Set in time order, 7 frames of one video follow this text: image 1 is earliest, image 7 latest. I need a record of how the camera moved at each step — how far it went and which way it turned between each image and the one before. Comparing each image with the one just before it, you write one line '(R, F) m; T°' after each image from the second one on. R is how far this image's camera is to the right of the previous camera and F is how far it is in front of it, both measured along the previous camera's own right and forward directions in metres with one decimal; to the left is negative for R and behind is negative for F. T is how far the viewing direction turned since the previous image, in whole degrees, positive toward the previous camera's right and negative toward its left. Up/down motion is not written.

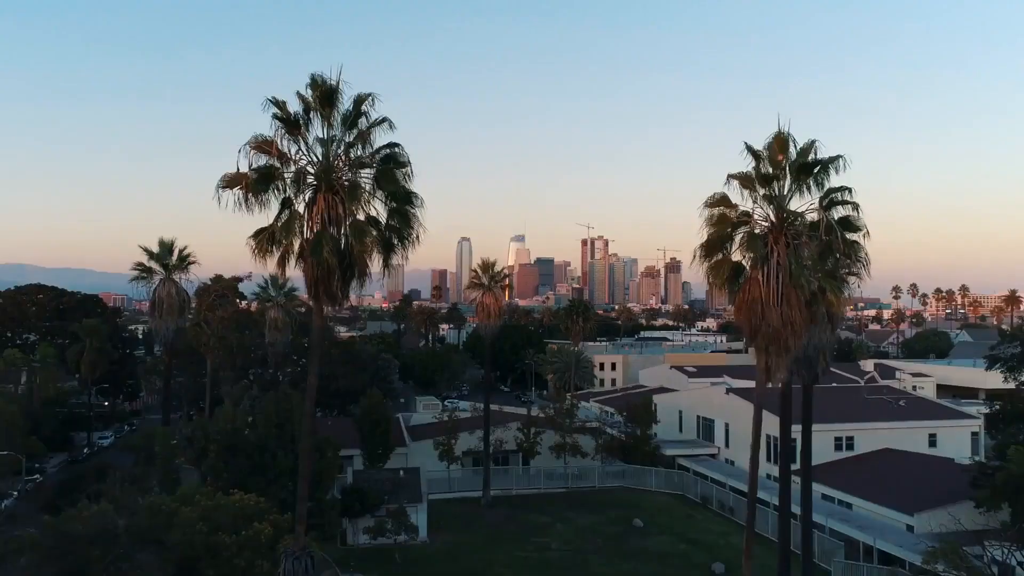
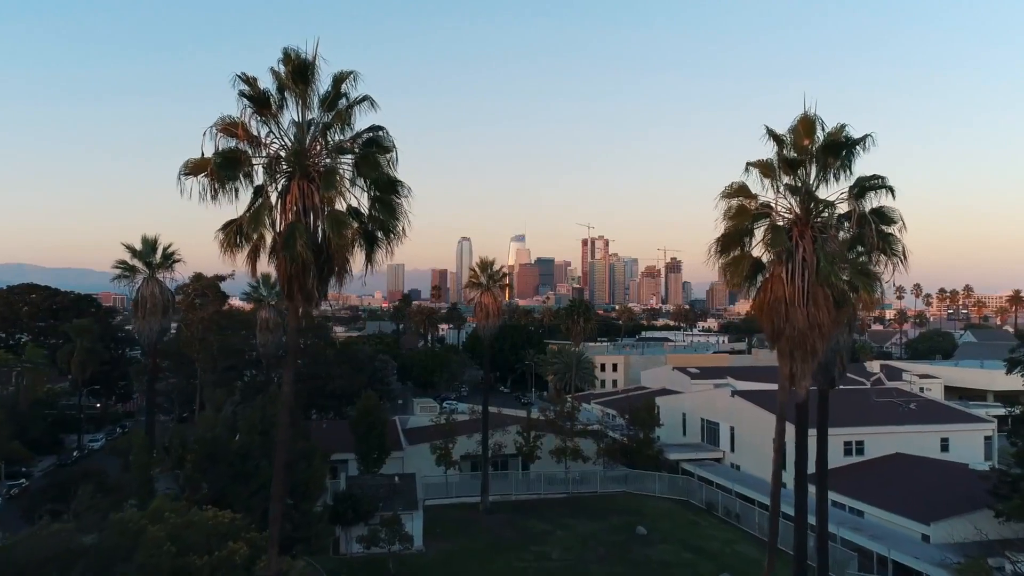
(0.0, +1.0) m; 0°
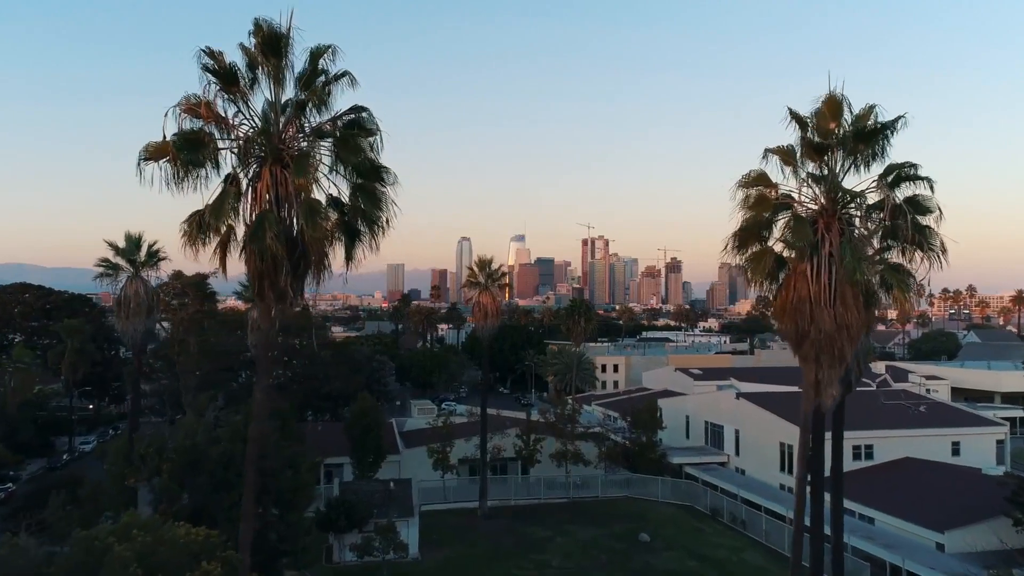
(0.0, +0.9) m; 0°
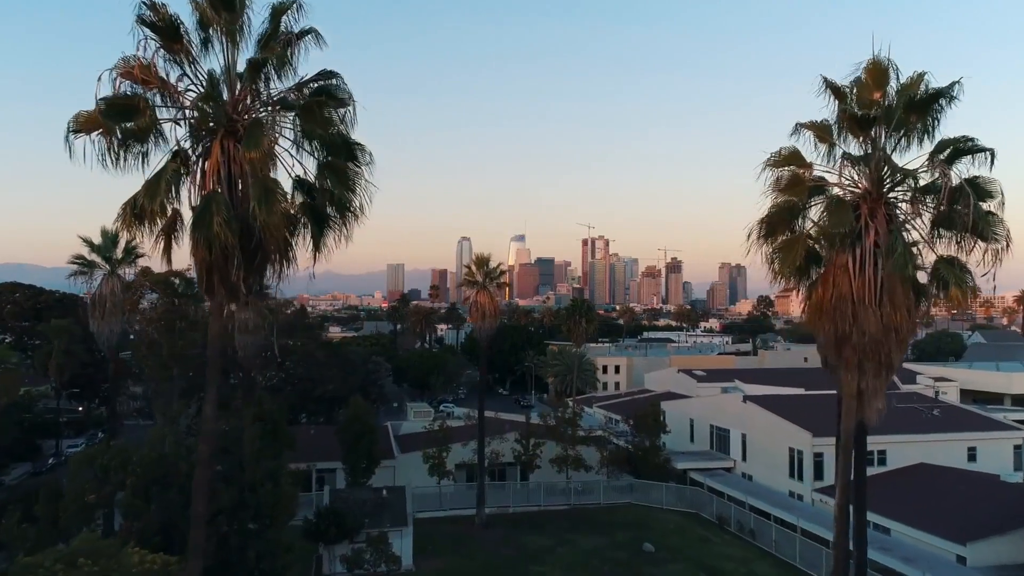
(+0.1, +1.2) m; 0°
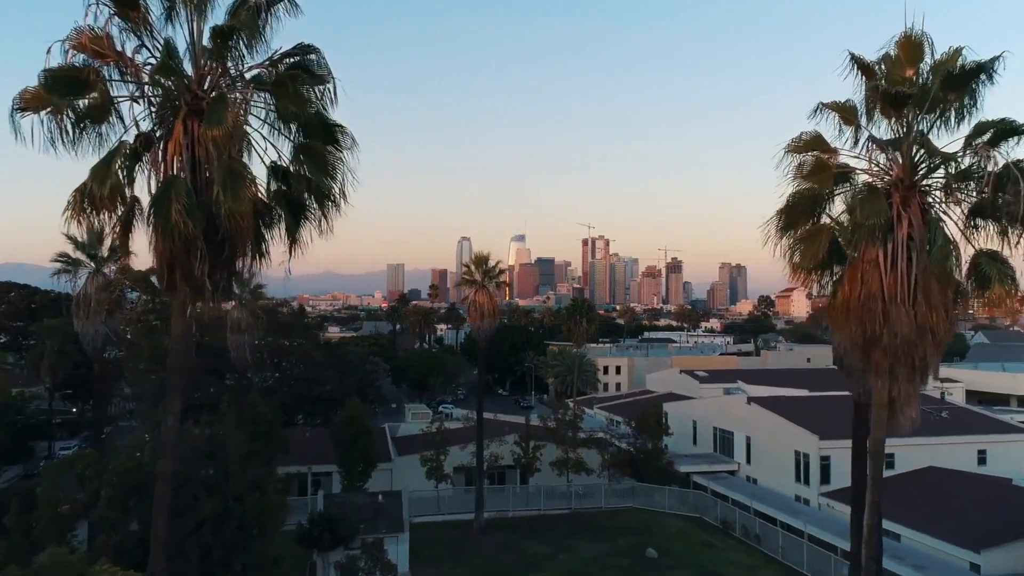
(0.0, +0.7) m; 0°
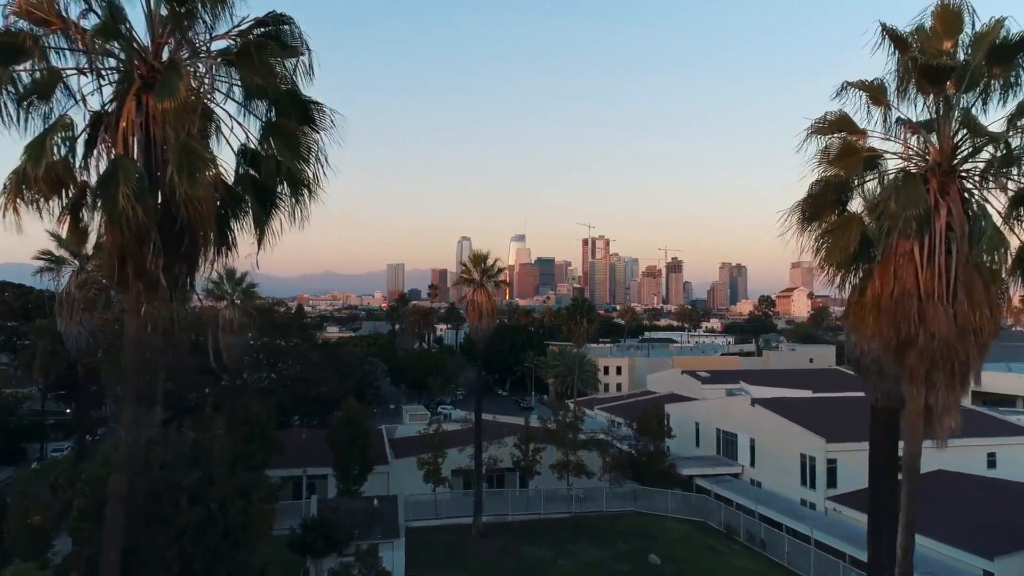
(0.0, +0.7) m; 0°
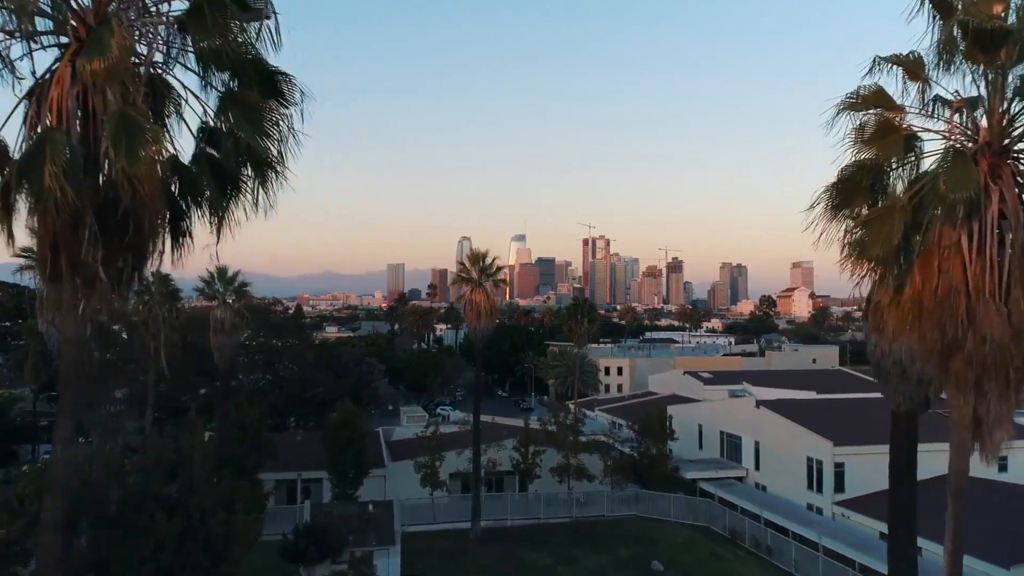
(0.0, +0.7) m; 0°
